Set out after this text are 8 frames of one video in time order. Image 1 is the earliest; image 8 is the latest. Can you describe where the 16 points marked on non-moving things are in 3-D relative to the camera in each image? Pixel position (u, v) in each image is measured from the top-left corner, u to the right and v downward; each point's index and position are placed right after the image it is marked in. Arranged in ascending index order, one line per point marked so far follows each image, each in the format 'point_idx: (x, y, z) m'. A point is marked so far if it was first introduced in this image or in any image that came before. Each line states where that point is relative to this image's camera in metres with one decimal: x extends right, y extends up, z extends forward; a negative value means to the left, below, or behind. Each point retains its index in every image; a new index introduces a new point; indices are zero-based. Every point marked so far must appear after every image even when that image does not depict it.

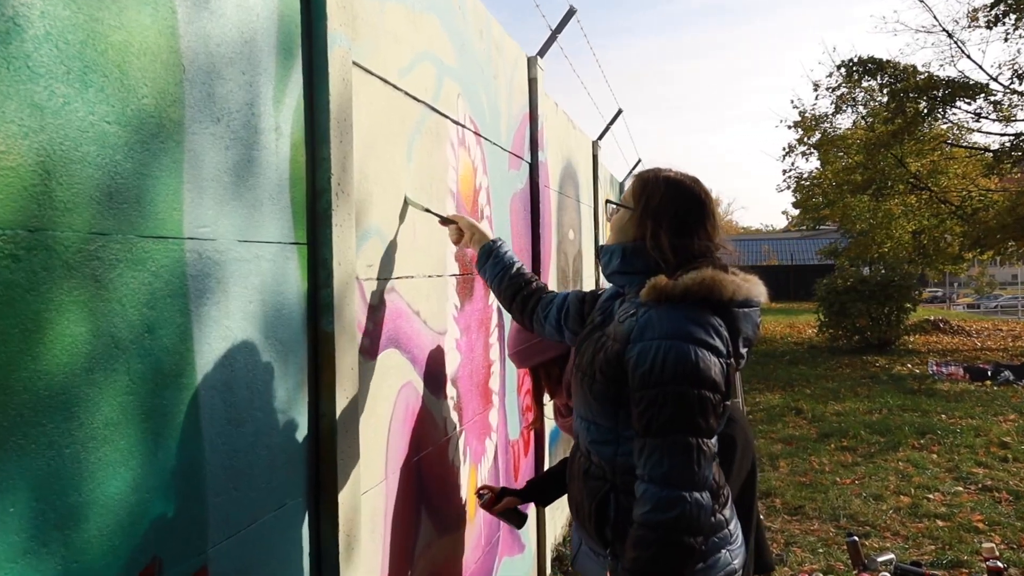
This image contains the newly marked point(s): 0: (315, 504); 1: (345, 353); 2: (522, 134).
0: (-0.4, -0.5, +1.7) m
1: (-0.4, -0.2, +1.7) m
2: (0.0, +0.8, +3.7) m
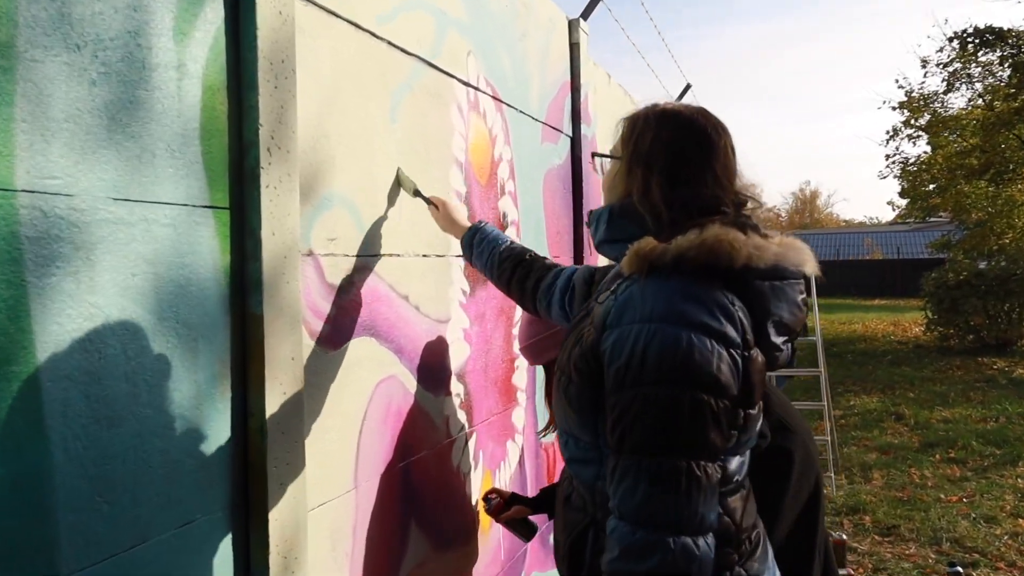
0: (-0.5, -0.4, +1.4) m
1: (-0.4, -0.1, +1.5) m
2: (+0.2, +0.8, +3.3) m
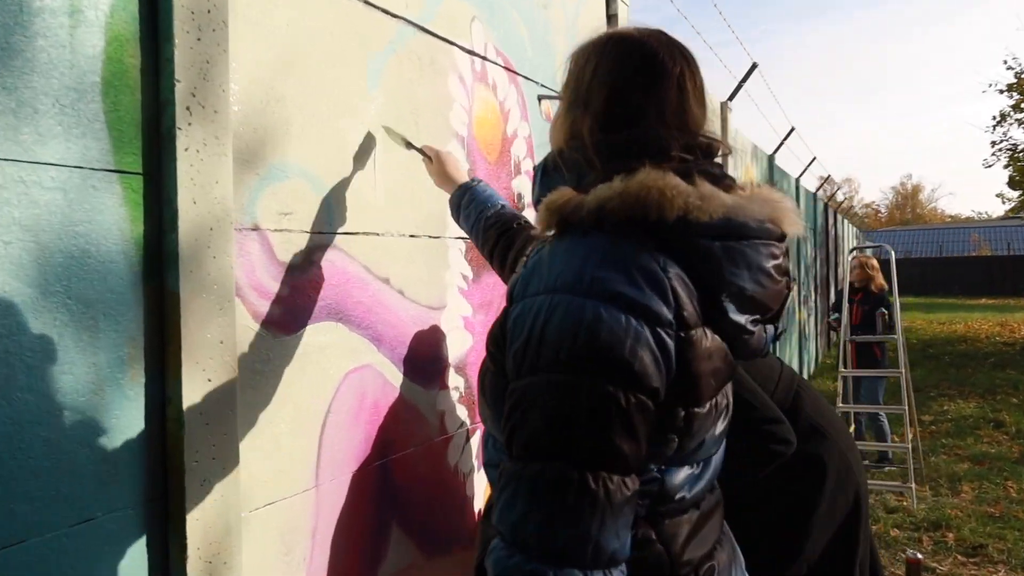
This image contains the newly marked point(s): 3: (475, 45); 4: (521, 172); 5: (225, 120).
0: (-0.6, -0.4, +1.3) m
1: (-0.5, -0.1, +1.3) m
2: (+0.3, +0.9, +3.1) m
3: (-0.1, +0.7, +2.3) m
4: (0.0, +0.4, +2.6) m
5: (-0.5, +0.3, +1.4) m
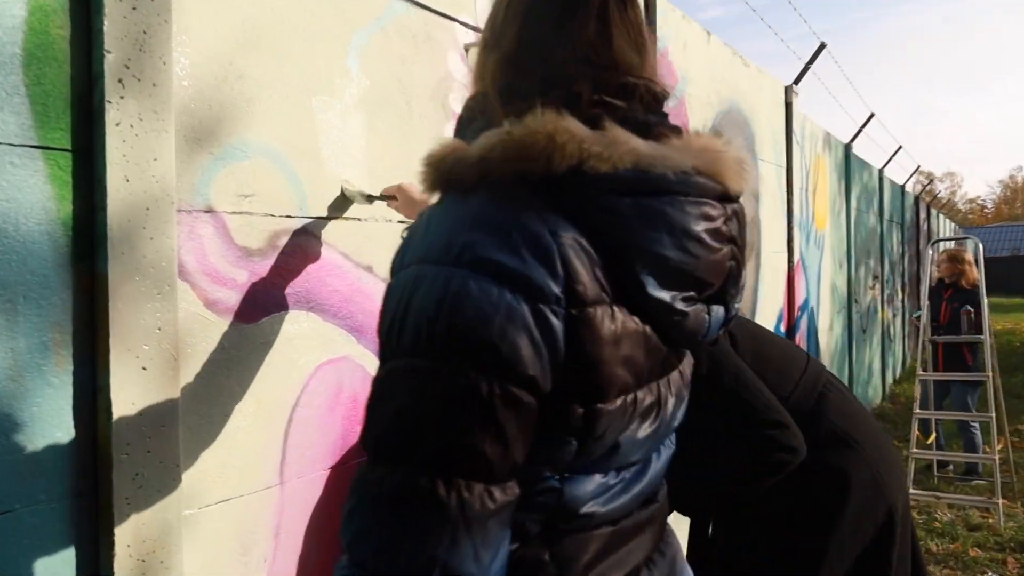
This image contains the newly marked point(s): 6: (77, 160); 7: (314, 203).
0: (-0.7, -0.4, +1.2) m
1: (-0.6, 0.0, +1.2) m
2: (+0.4, +0.9, +2.9) m
3: (-0.1, +0.8, +2.2) m
4: (+0.1, +0.4, +2.4) m
5: (-0.6, +0.3, +1.3) m
6: (-0.7, +0.2, +1.2) m
7: (-0.4, +0.2, +1.6) m
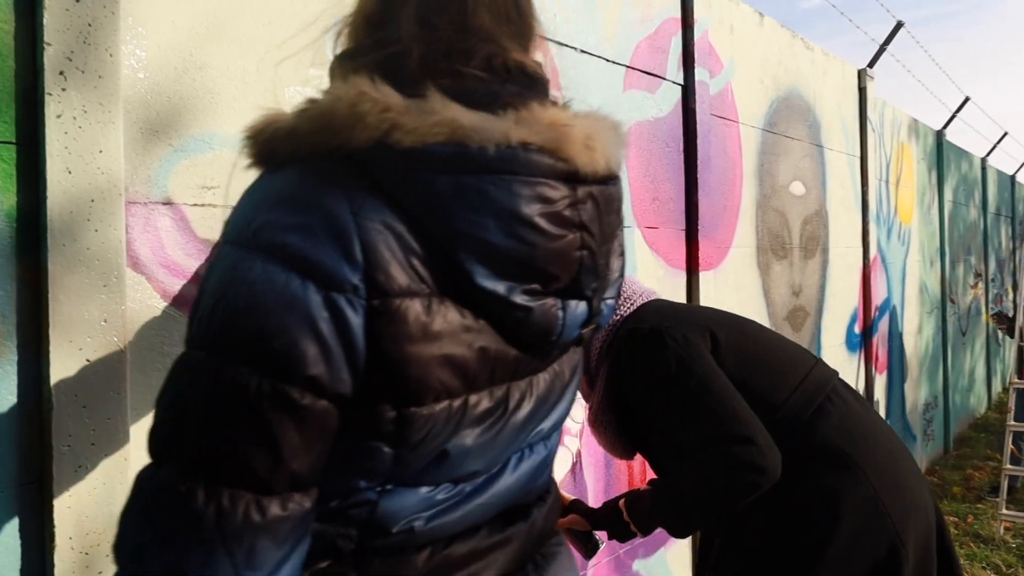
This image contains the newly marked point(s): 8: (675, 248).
0: (-0.8, -0.4, +1.2) m
1: (-0.7, 0.0, +1.3) m
2: (+0.5, +0.9, +2.8) m
3: (-0.1, +0.8, +2.1) m
4: (+0.1, +0.4, +2.3) m
5: (-0.7, +0.3, +1.3) m
6: (-0.8, +0.2, +1.2) m
7: (-0.5, +0.2, +1.6) m
8: (+0.7, +0.2, +2.9) m
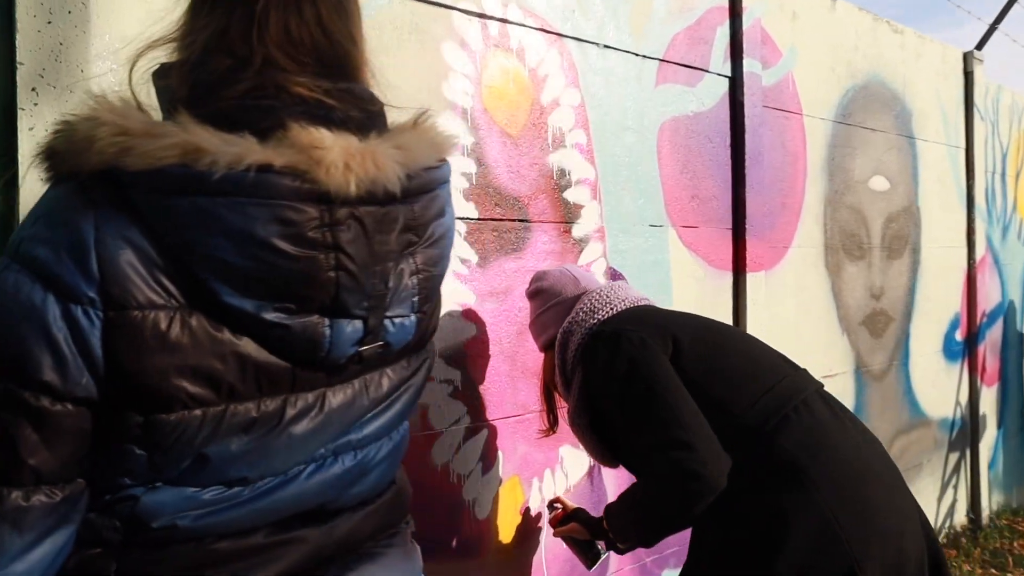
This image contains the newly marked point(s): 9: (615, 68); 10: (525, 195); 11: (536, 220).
0: (-0.9, -0.3, +1.4) m
1: (-0.8, 0.0, +1.4) m
2: (+0.6, +0.9, +2.7) m
3: (-0.1, +0.8, +2.1) m
4: (+0.2, +0.4, +2.3) m
5: (-0.8, +0.4, +1.4) m
6: (-0.9, +0.2, +1.3) m
7: (-0.6, +0.2, +1.7) m
8: (+0.8, +0.2, +2.8) m
9: (+0.3, +0.7, +2.4) m
10: (0.0, +0.3, +2.2) m
11: (+0.1, +0.2, +2.2) m
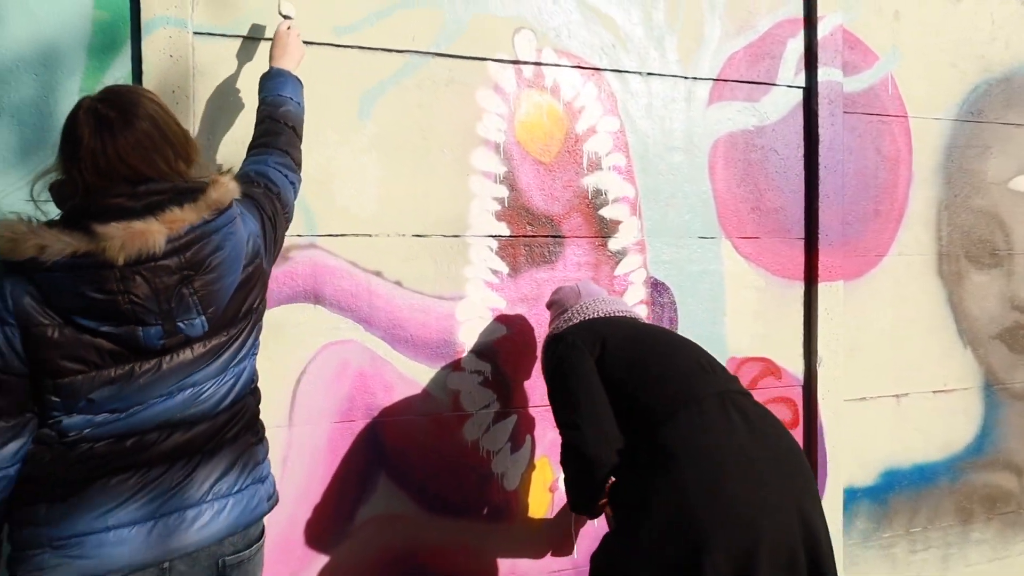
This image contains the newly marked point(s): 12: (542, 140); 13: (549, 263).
0: (-1.0, -0.4, +2.0) m
1: (-0.9, 0.0, +2.0) m
2: (+0.9, +0.9, +2.8) m
3: (0.0, +0.8, +2.4) m
4: (+0.3, +0.4, +2.6) m
5: (-0.9, +0.3, +2.0) m
6: (-1.0, +0.2, +2.0) m
7: (-0.6, +0.2, +2.2) m
8: (+1.1, +0.1, +2.8) m
9: (+0.5, +0.7, +2.6) m
10: (+0.2, +0.3, +2.5) m
11: (+0.2, +0.2, +2.5) m
12: (+0.1, +0.5, +2.5) m
13: (+0.1, +0.1, +2.5) m
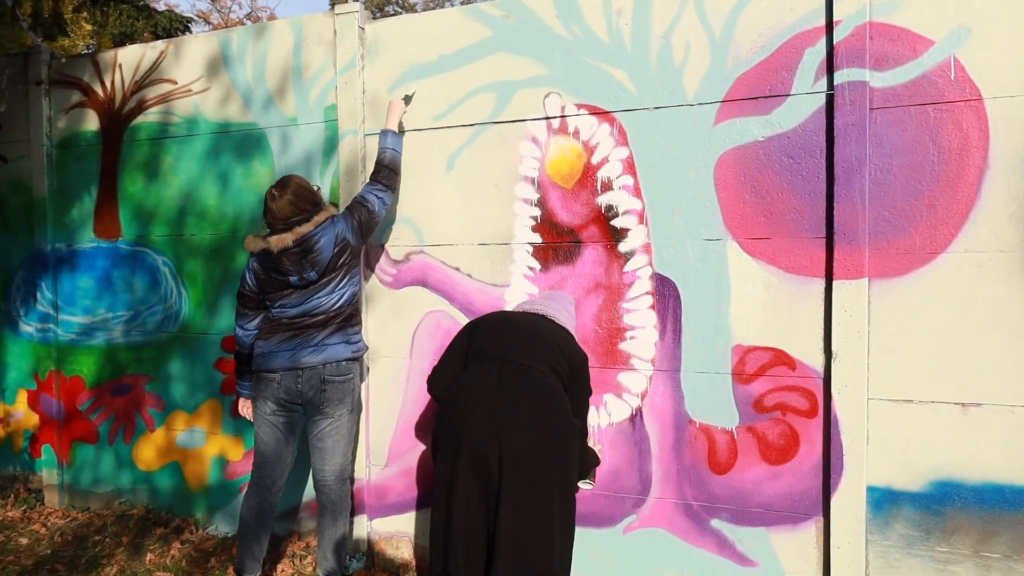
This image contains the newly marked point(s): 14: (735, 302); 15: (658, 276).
0: (-0.9, -0.3, +3.8) m
1: (-0.8, 0.0, +3.8) m
2: (+1.0, +0.9, +3.0) m
3: (+0.2, +0.8, +3.4) m
4: (+0.5, +0.4, +3.3) m
5: (-0.8, +0.4, +3.7) m
6: (-0.9, +0.3, +3.8) m
7: (-0.4, +0.2, +3.6) m
8: (+1.2, +0.1, +3.0) m
9: (+0.7, +0.7, +3.2) m
10: (+0.3, +0.3, +3.4) m
11: (+0.3, +0.2, +3.4) m
12: (+0.2, +0.5, +3.4) m
13: (+0.3, +0.1, +3.4) m
14: (+0.9, -0.1, +3.1) m
15: (+0.6, 0.0, +3.2) m
